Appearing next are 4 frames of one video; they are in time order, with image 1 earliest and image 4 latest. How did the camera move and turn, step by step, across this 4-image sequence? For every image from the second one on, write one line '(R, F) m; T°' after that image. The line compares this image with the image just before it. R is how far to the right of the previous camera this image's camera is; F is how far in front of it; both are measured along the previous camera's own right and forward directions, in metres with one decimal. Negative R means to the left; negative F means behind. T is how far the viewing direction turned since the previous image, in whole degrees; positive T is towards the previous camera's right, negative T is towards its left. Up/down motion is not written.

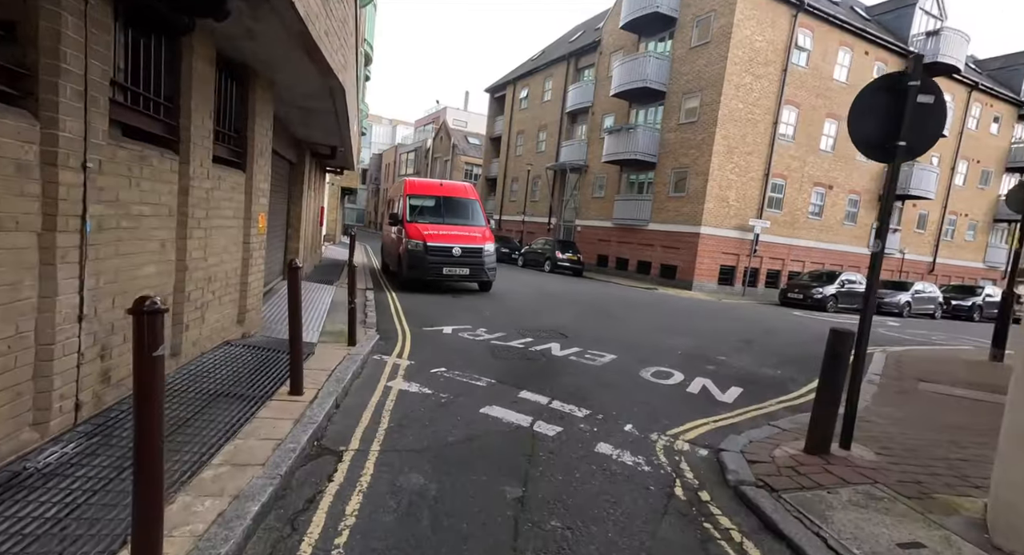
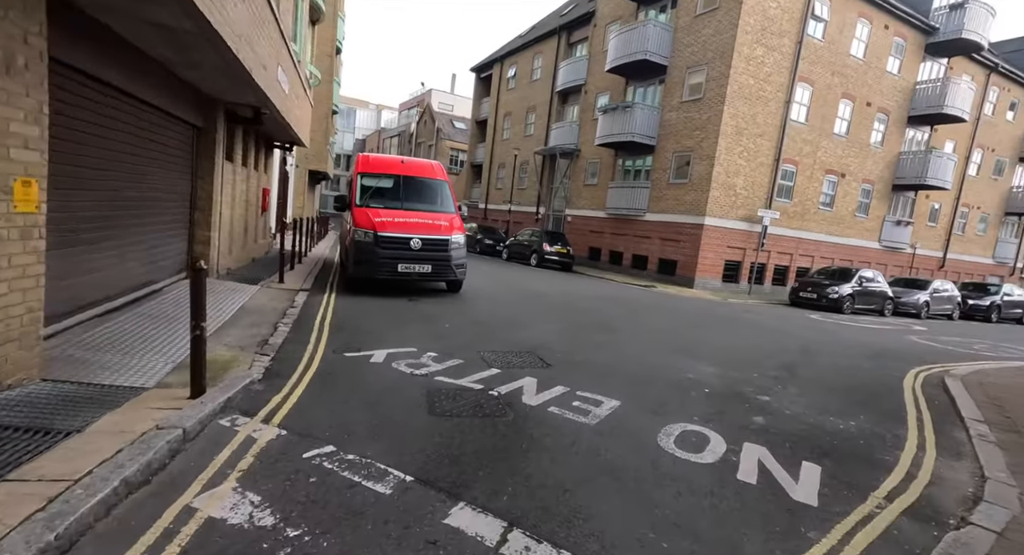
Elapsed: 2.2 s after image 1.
(+0.3, +2.2) m; +1°
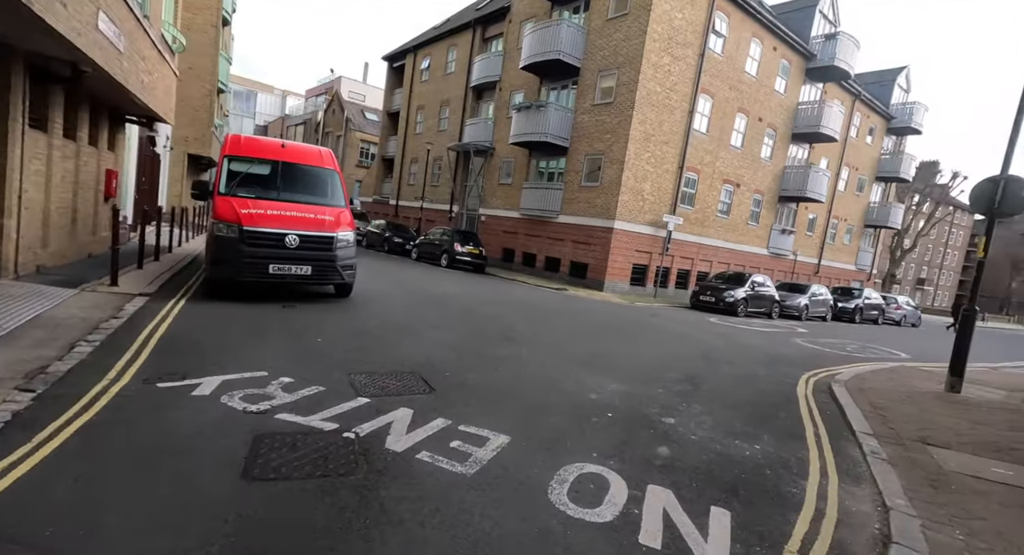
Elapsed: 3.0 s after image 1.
(+0.4, +0.8) m; +10°
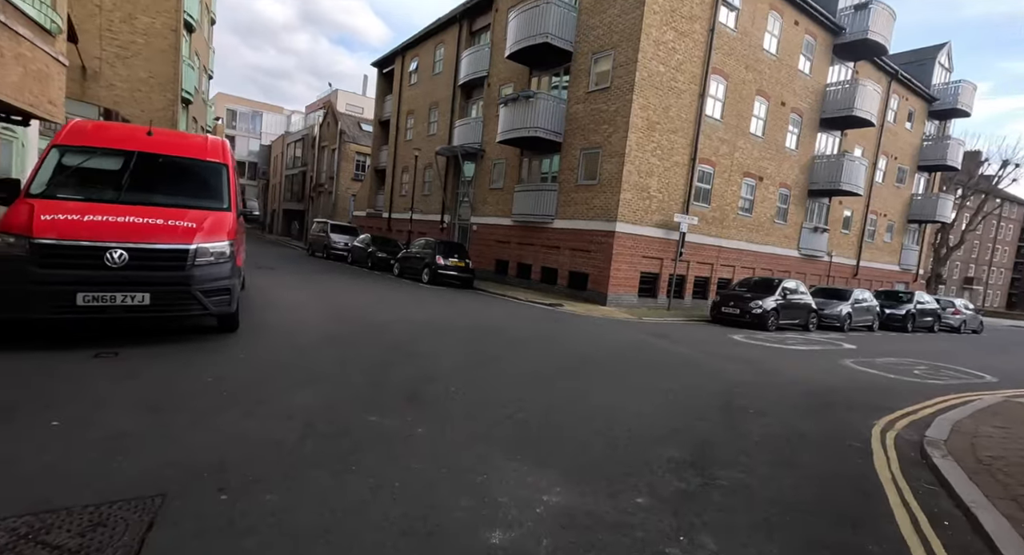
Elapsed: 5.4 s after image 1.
(+1.2, +2.6) m; -2°
